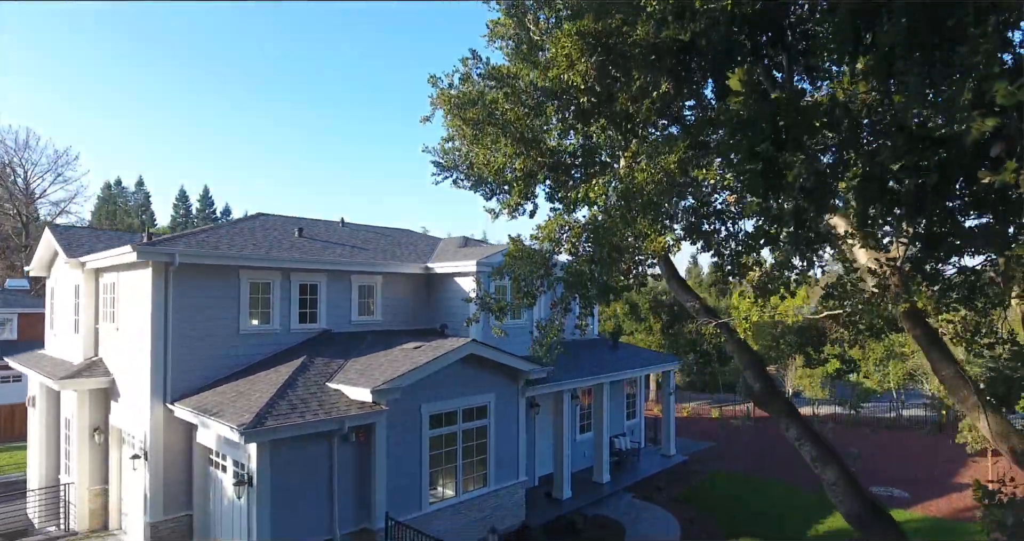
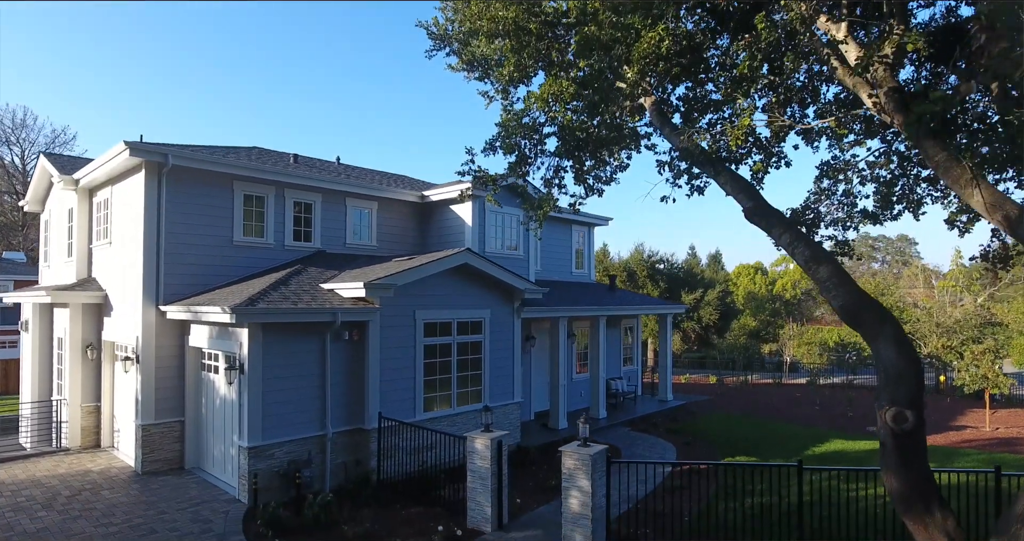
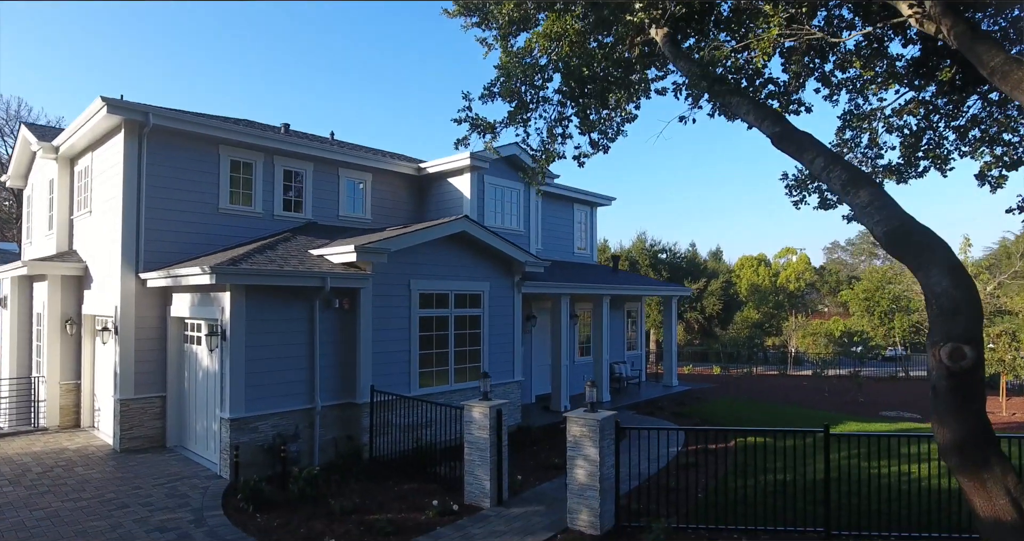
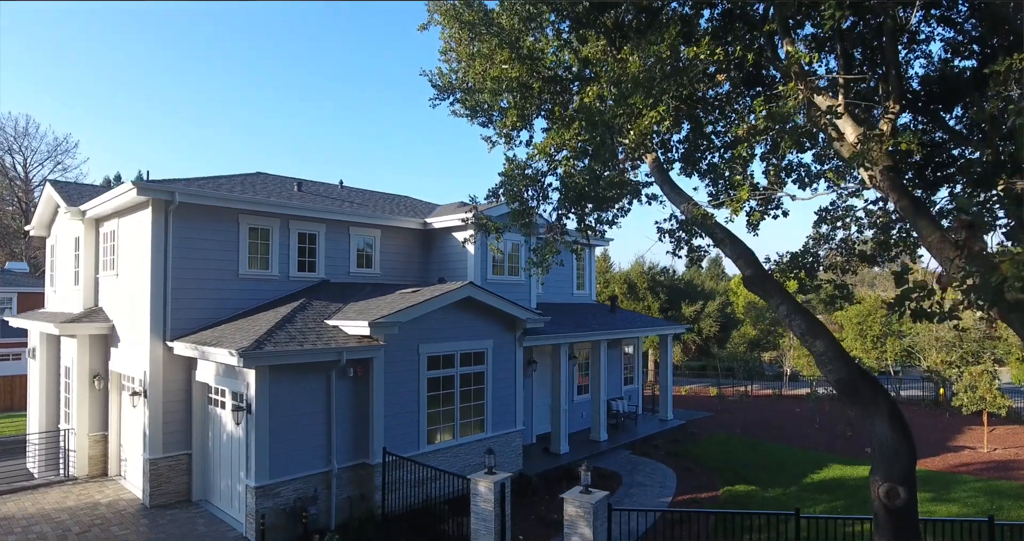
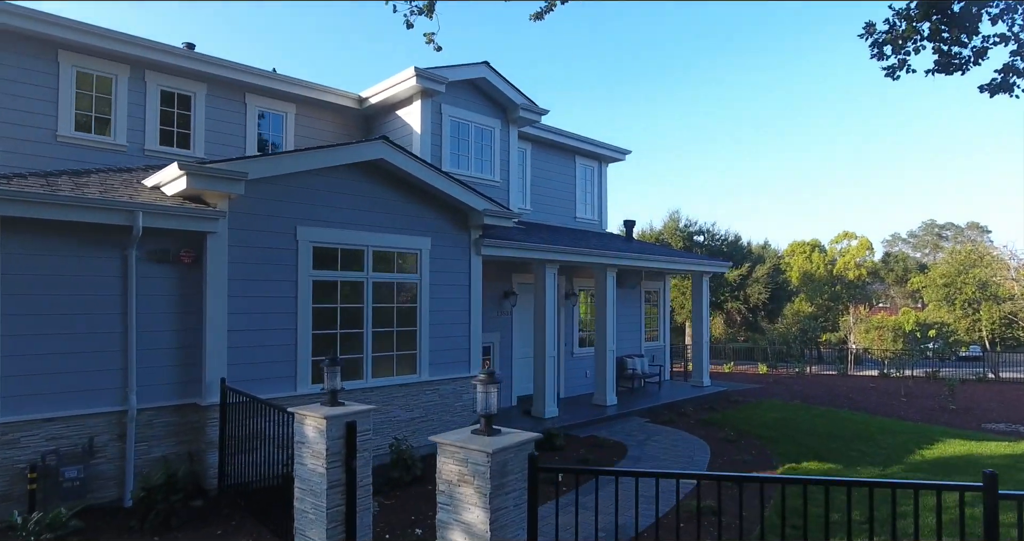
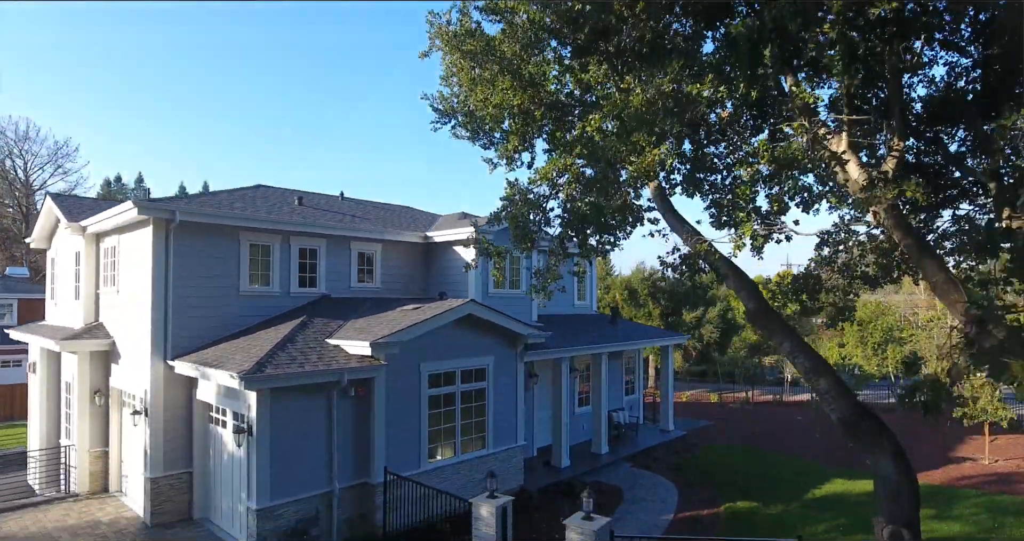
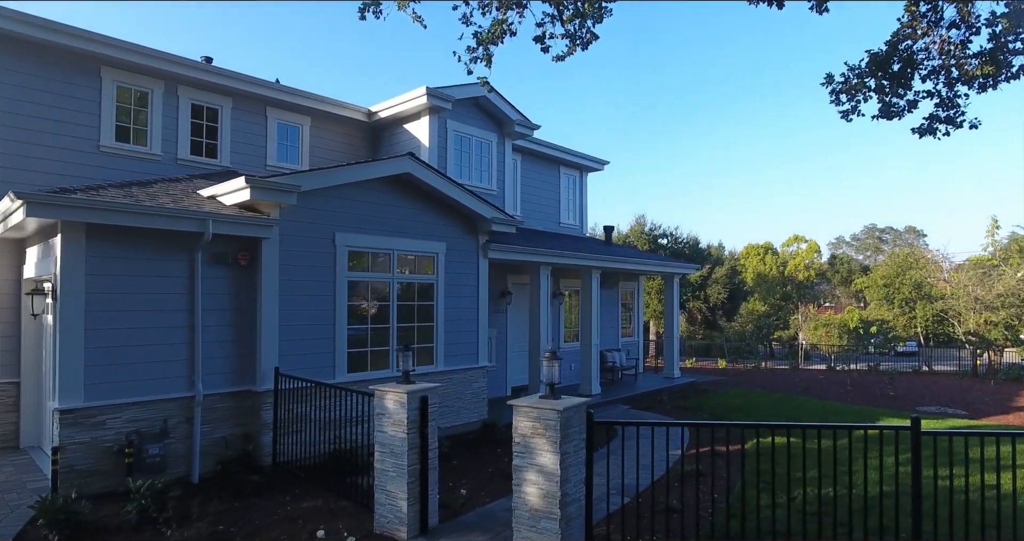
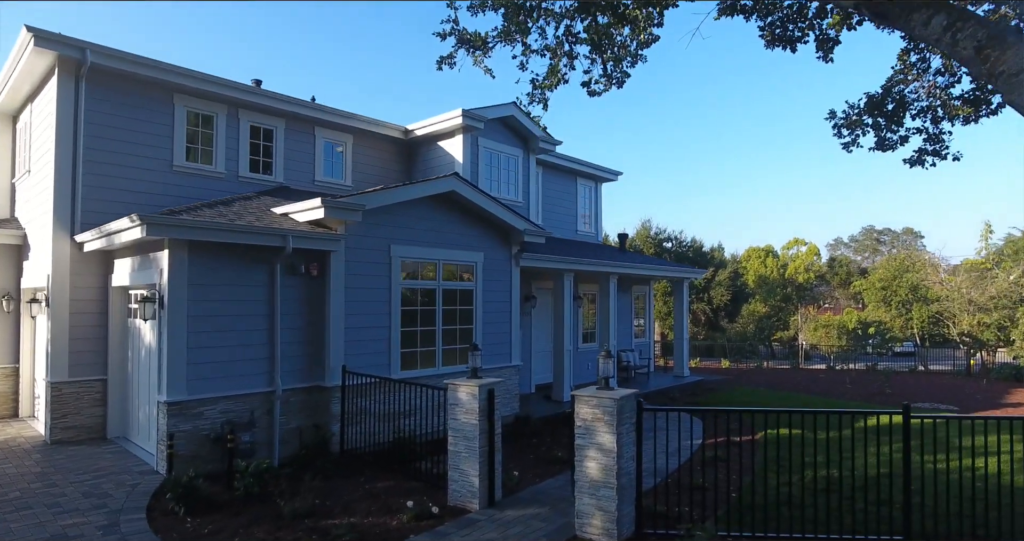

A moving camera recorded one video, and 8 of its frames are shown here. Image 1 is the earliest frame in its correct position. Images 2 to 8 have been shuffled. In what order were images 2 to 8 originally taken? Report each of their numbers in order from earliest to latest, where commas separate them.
6, 4, 2, 3, 8, 7, 5
